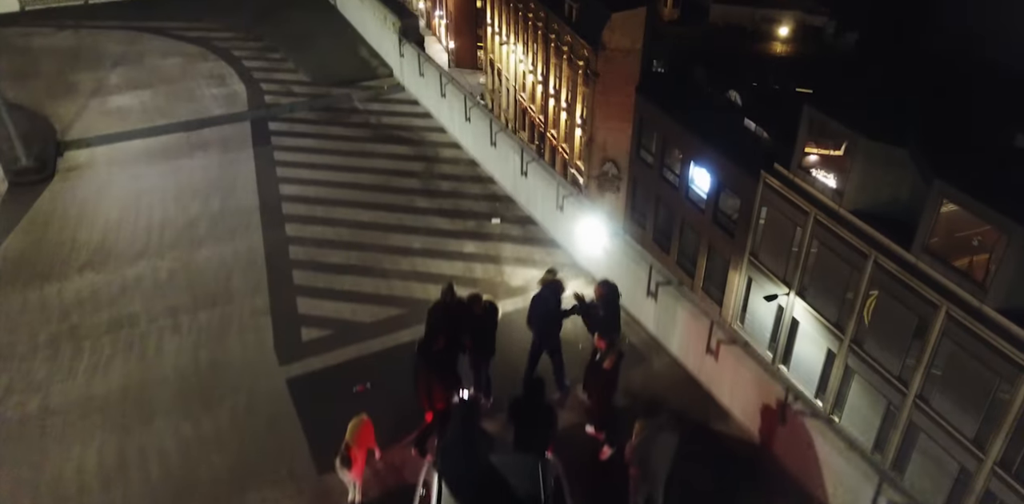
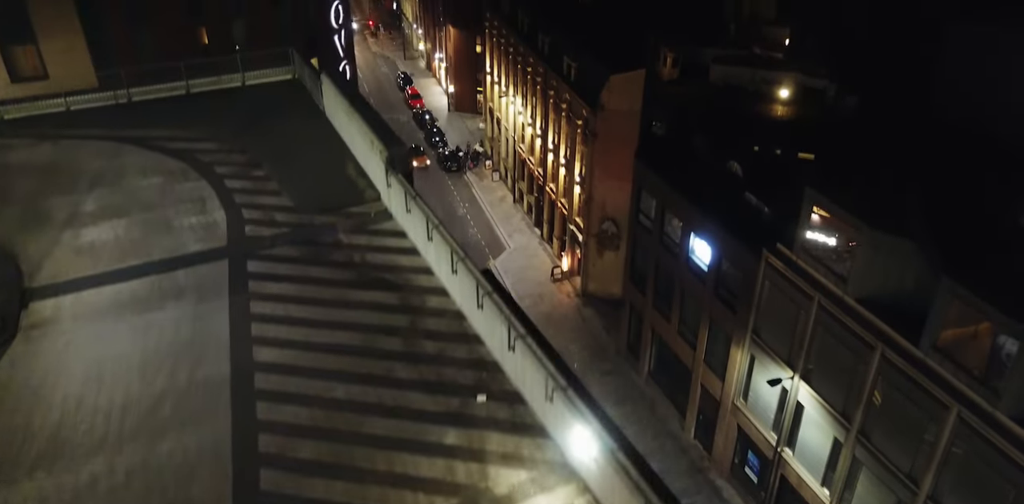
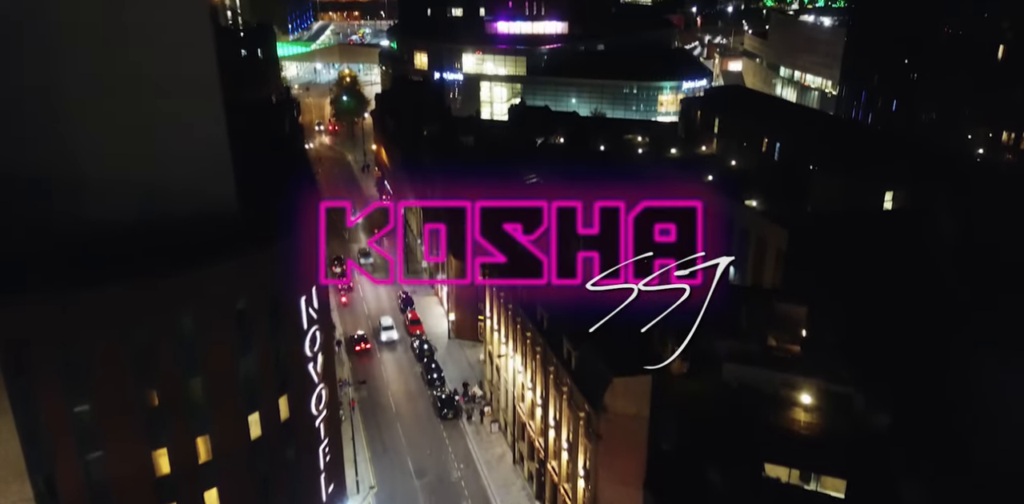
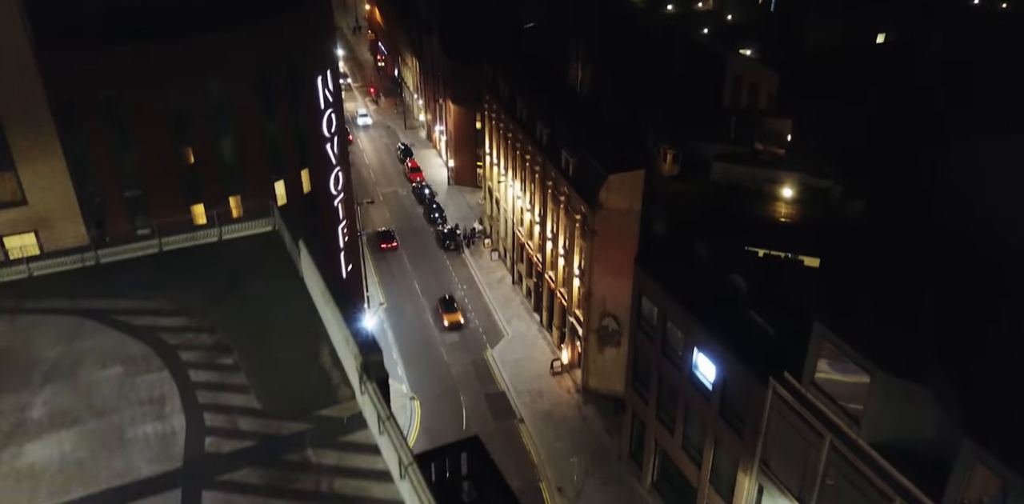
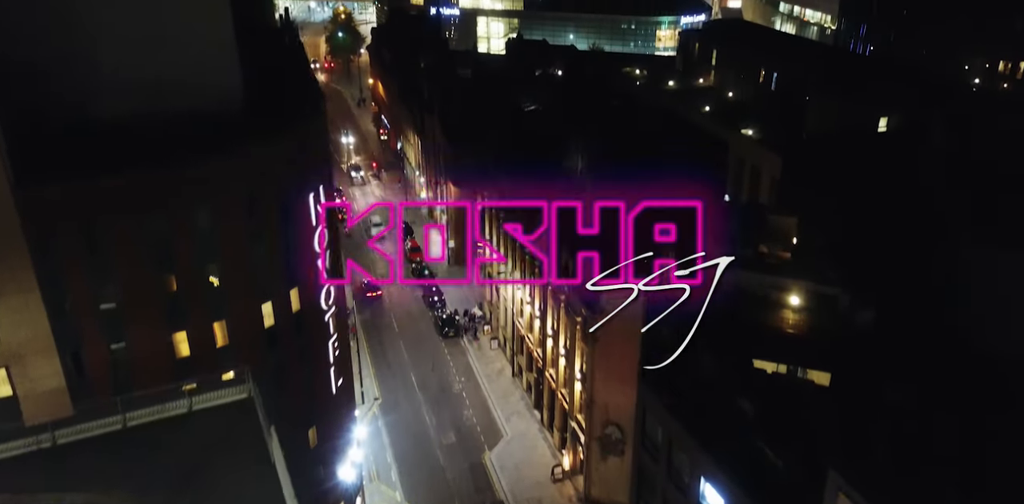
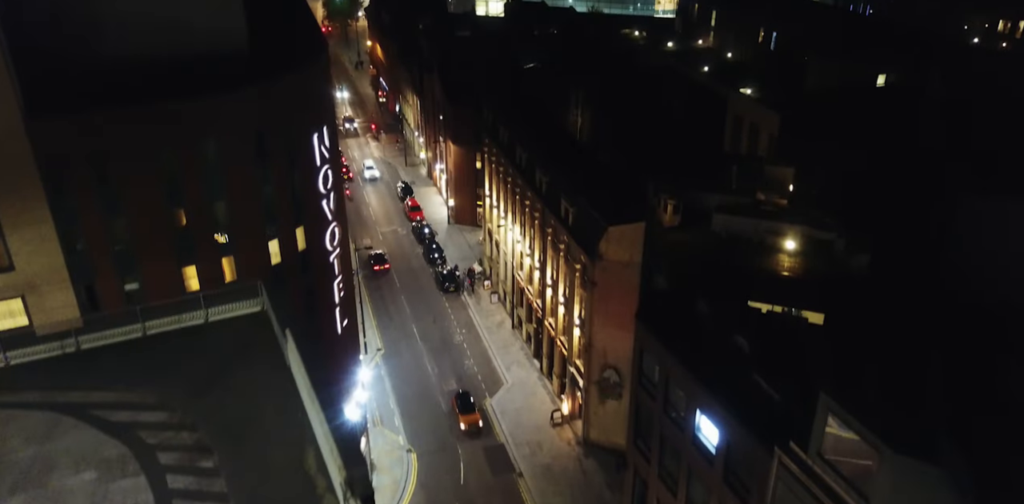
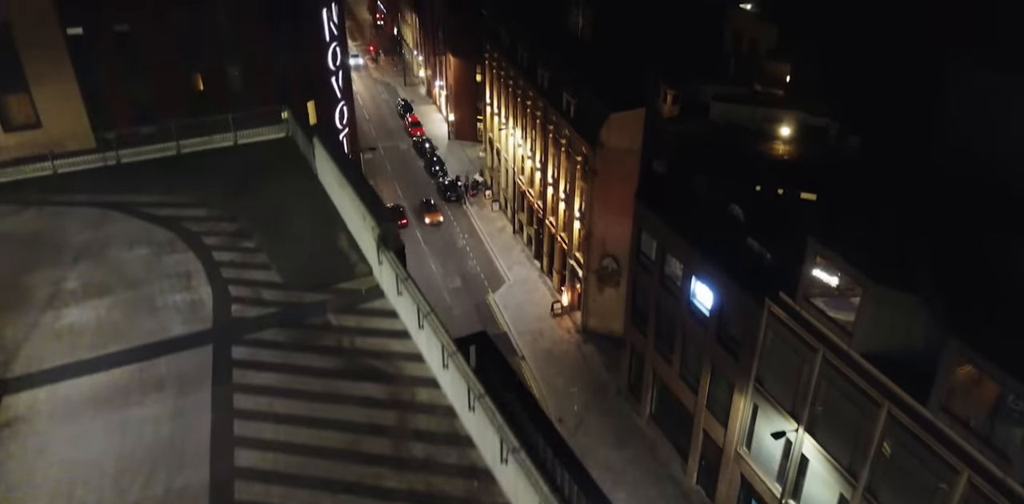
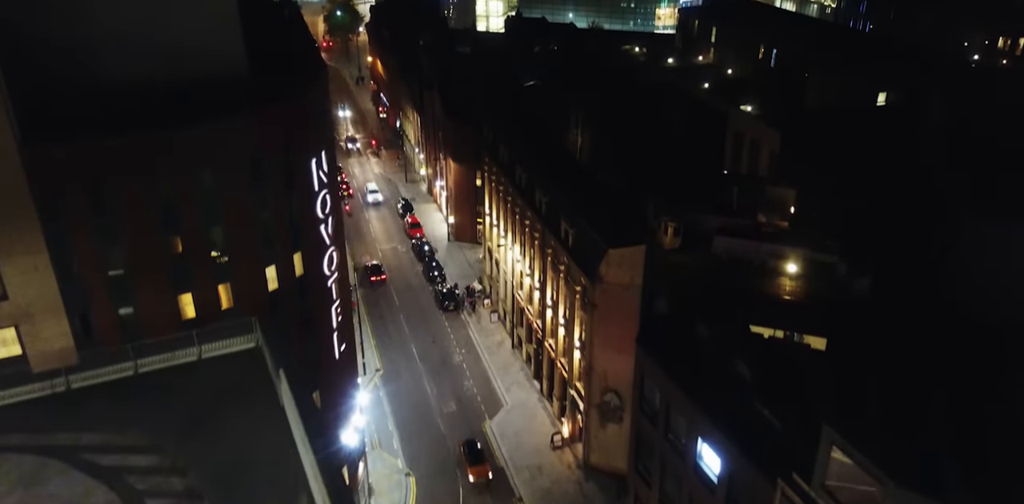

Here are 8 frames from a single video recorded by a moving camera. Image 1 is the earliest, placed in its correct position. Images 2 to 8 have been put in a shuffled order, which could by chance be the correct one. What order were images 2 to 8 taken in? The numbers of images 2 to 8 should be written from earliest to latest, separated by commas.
2, 7, 4, 6, 8, 5, 3
